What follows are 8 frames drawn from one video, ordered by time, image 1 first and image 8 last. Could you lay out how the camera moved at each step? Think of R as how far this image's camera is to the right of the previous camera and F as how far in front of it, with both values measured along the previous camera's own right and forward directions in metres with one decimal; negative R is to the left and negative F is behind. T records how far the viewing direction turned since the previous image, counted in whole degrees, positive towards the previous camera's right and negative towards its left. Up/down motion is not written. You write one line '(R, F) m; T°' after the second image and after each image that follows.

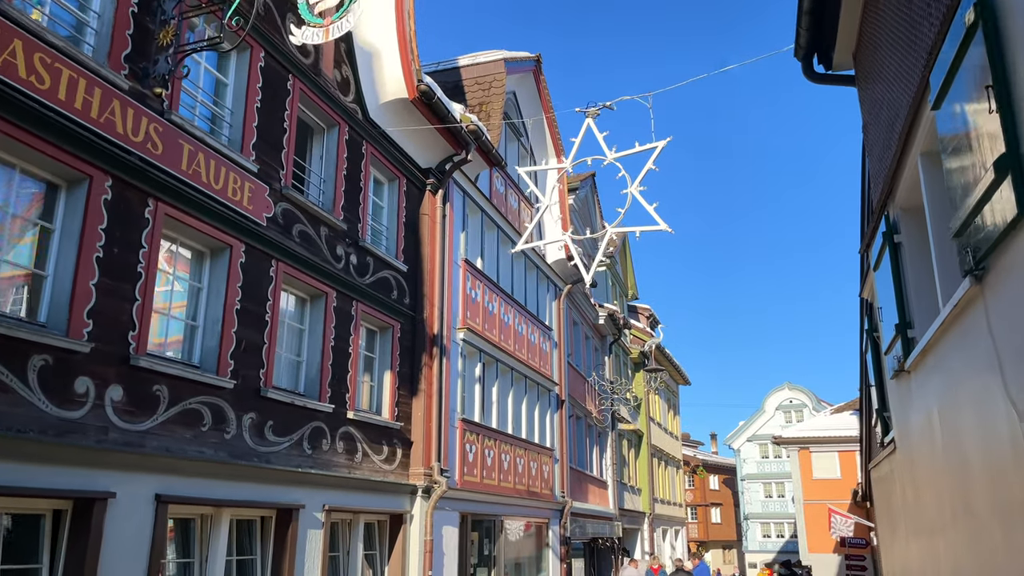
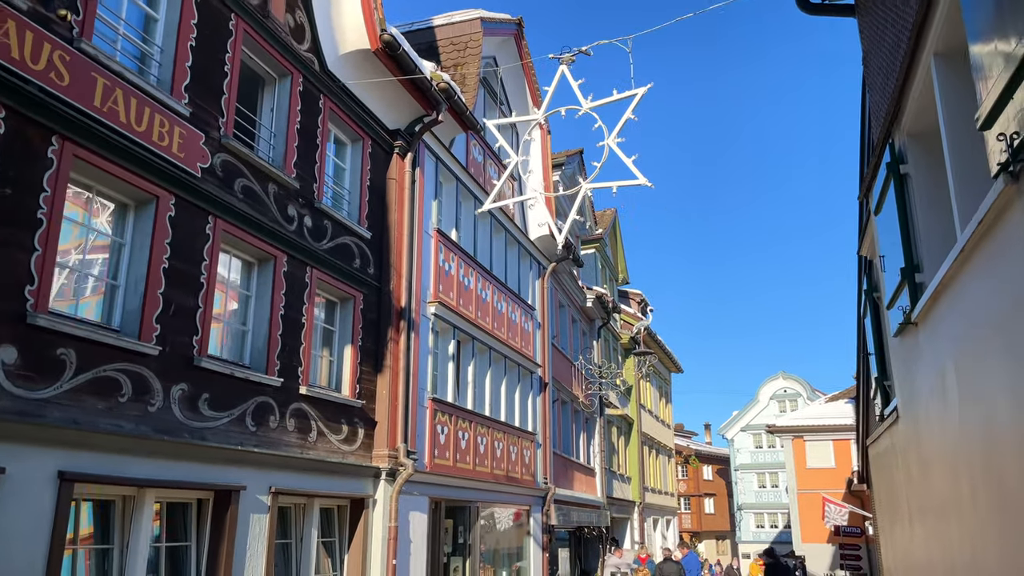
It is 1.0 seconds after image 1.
(+0.4, +0.8) m; 0°
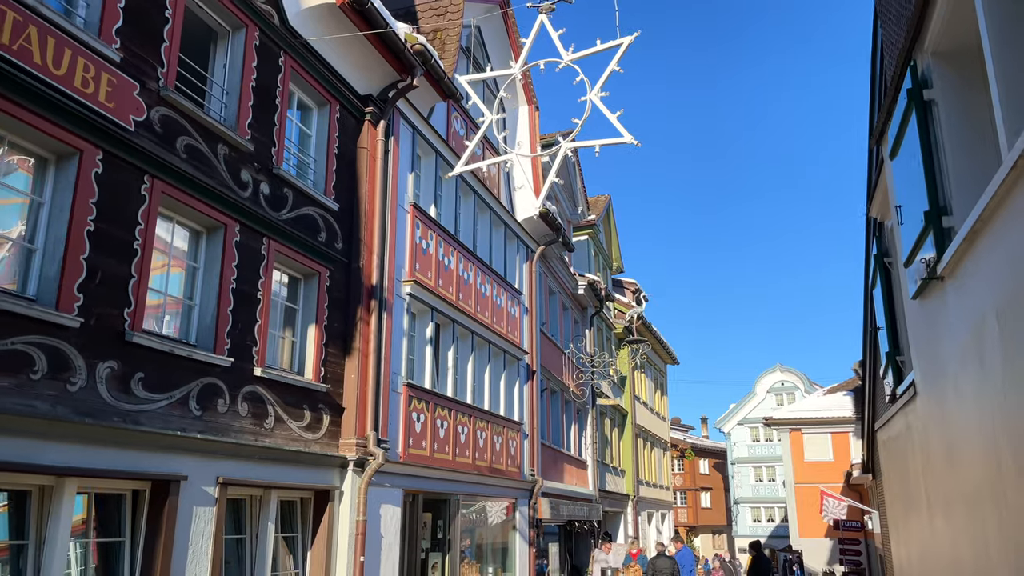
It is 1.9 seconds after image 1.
(+0.3, +0.8) m; 0°
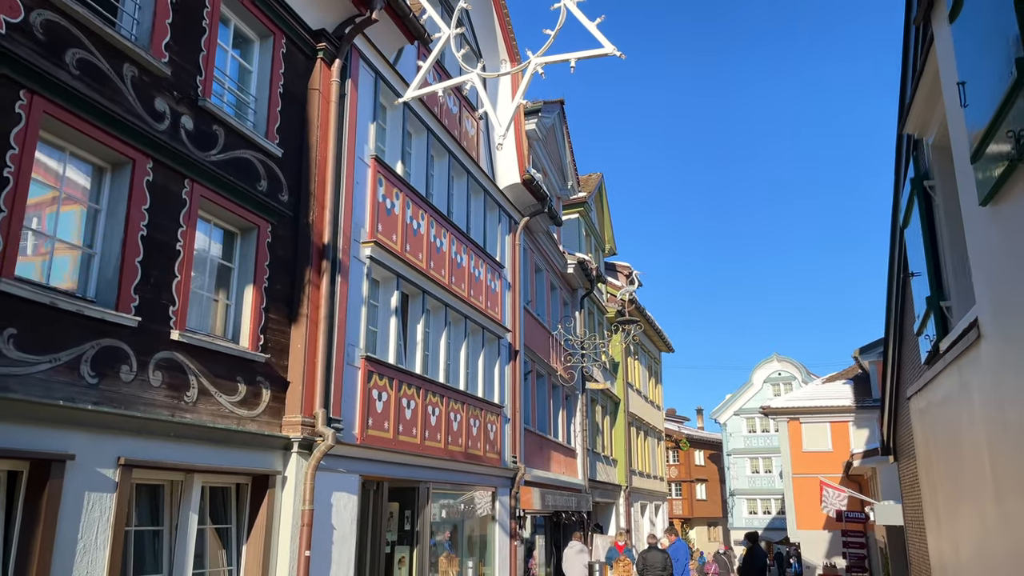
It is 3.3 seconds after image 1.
(+0.4, +1.3) m; 0°
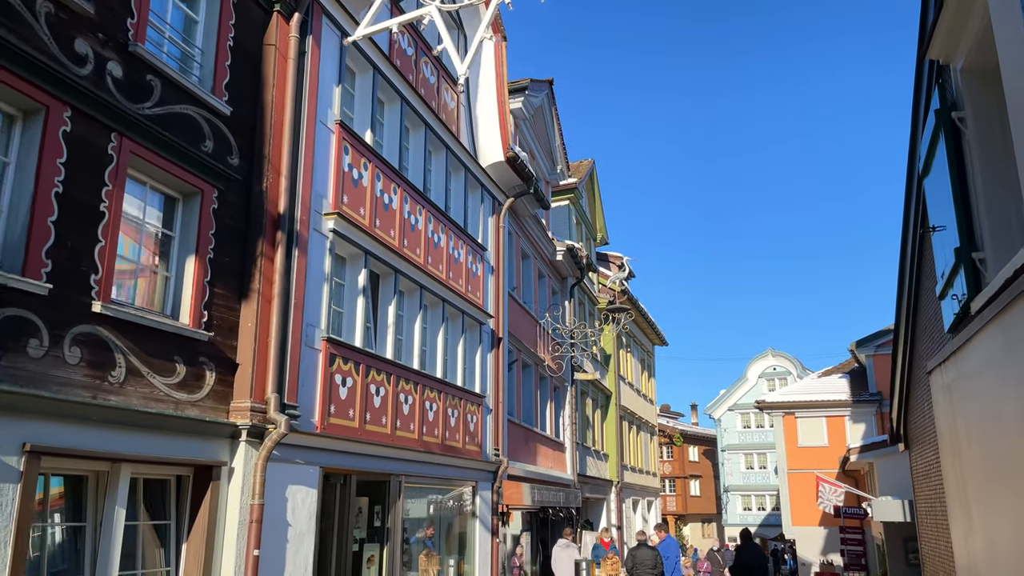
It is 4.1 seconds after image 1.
(+0.3, +0.8) m; 0°
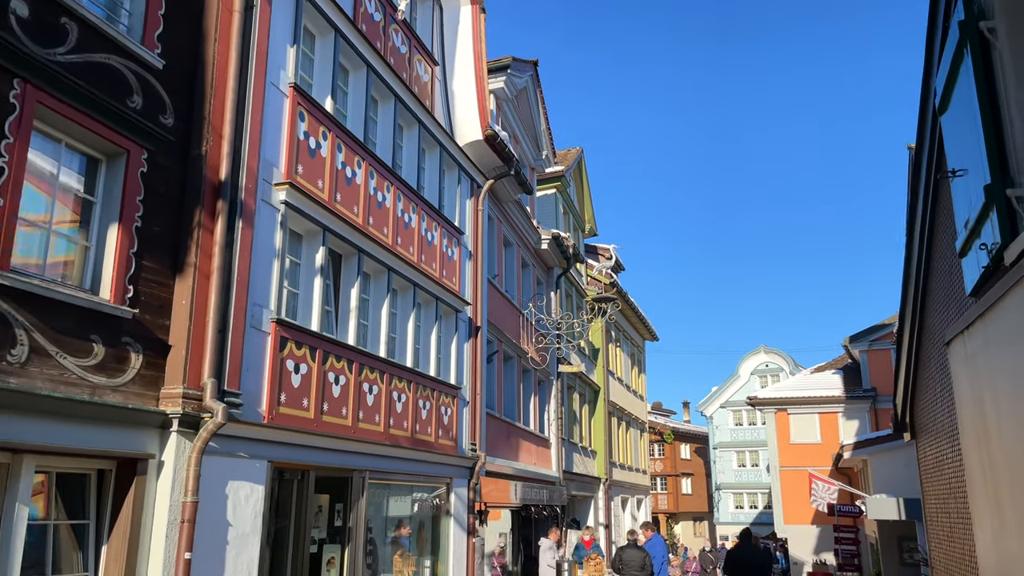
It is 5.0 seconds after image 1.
(+0.3, +0.8) m; +1°
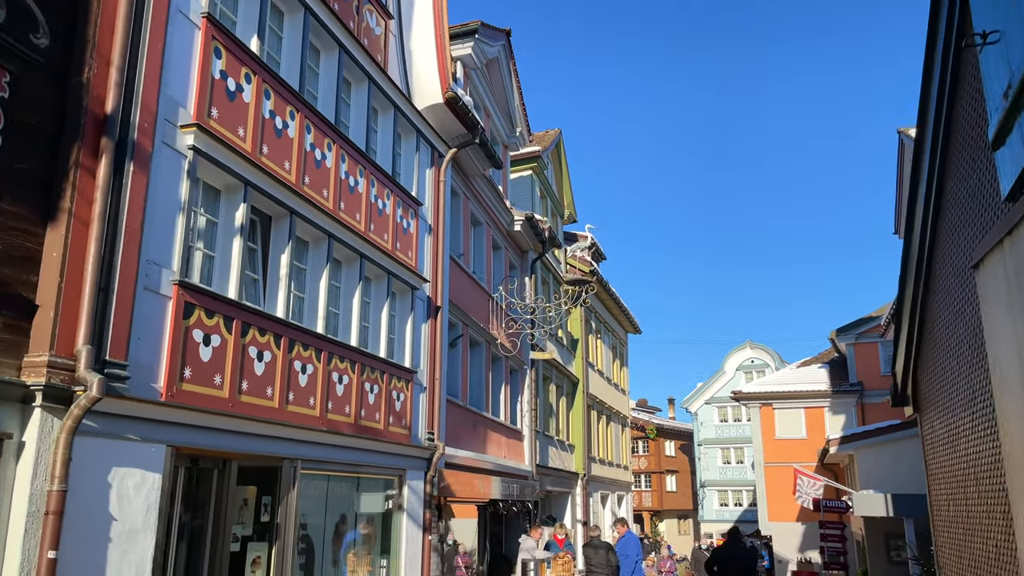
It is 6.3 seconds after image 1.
(+0.5, +1.1) m; +1°
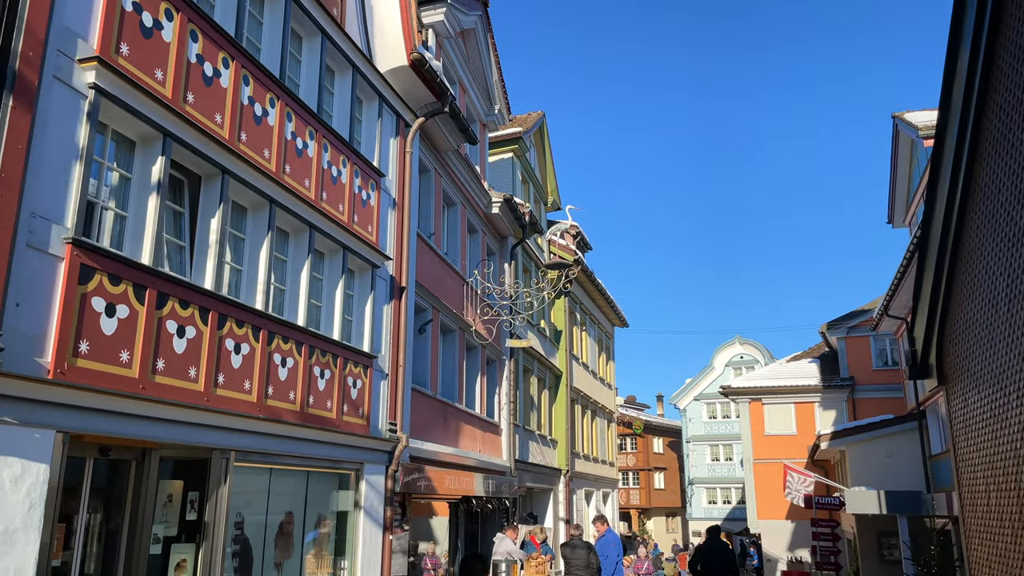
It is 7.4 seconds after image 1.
(+0.4, +1.0) m; +1°
